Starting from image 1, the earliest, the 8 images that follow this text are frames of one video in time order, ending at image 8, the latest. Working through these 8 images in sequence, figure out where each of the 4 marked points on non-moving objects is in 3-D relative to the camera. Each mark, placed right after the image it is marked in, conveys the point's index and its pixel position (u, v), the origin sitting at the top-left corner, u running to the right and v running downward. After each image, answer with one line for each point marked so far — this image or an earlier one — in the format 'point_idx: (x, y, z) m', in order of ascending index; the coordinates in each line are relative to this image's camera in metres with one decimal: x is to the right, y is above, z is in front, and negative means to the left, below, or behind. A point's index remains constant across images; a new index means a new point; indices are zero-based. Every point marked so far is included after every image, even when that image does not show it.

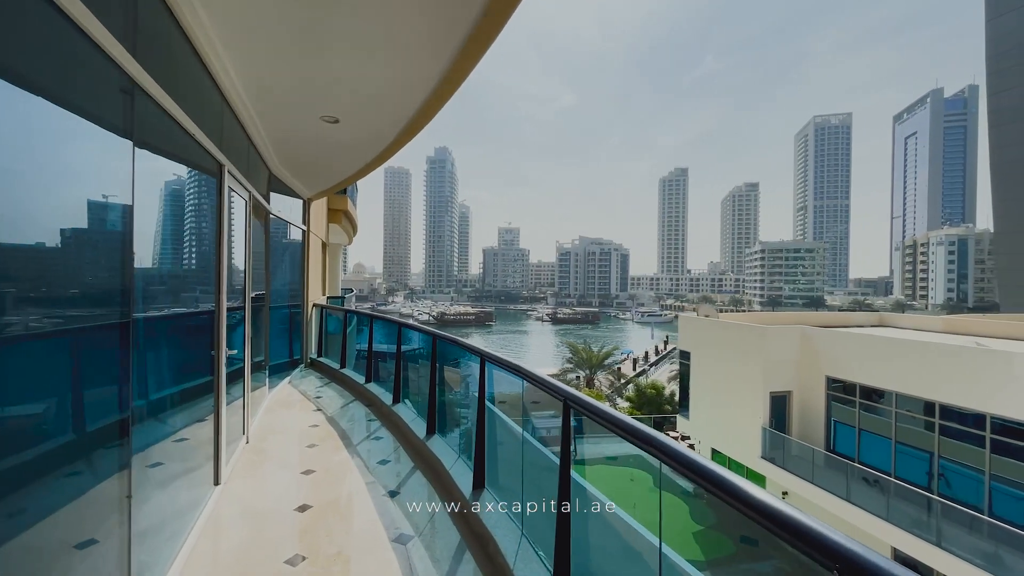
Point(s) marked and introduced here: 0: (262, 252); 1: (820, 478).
0: (-3.6, +0.5, +6.2) m
1: (+6.3, -3.9, +9.2) m
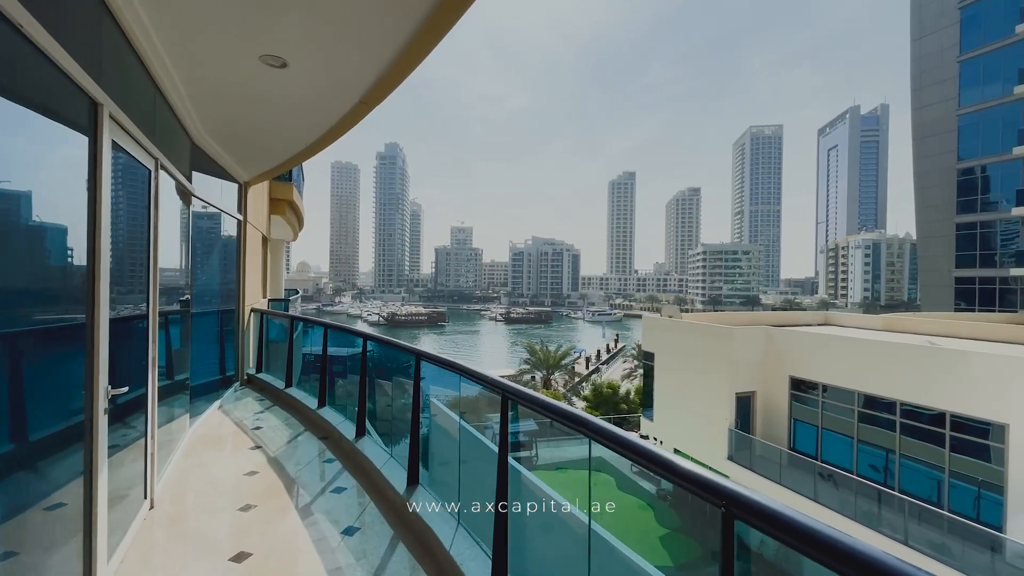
0: (-3.9, +0.4, +5.3) m
1: (+5.6, -4.0, +9.3) m
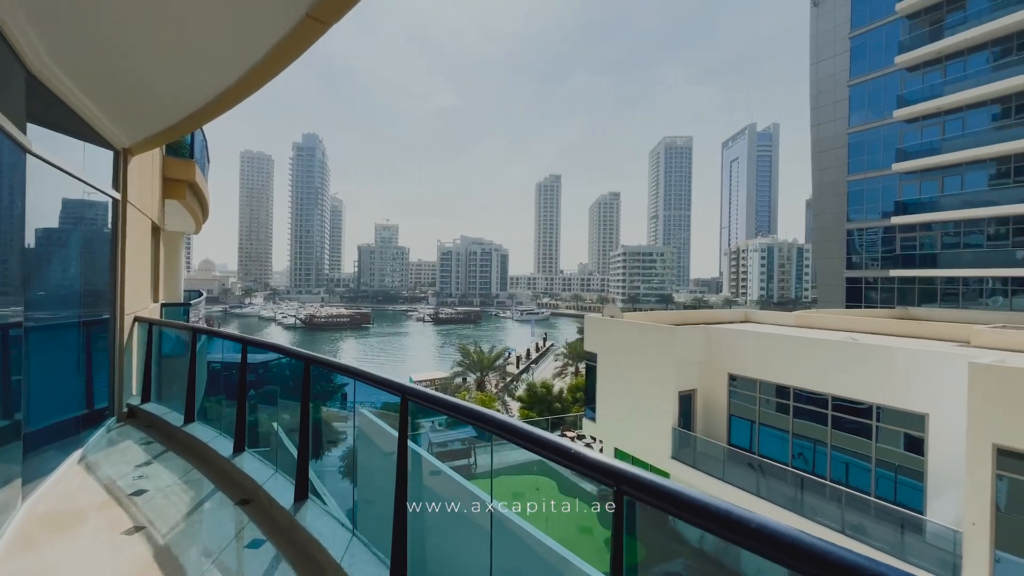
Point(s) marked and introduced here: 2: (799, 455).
0: (-4.3, +0.4, +4.0) m
1: (+4.4, -4.0, +9.6) m
2: (+5.9, -3.4, +8.8) m
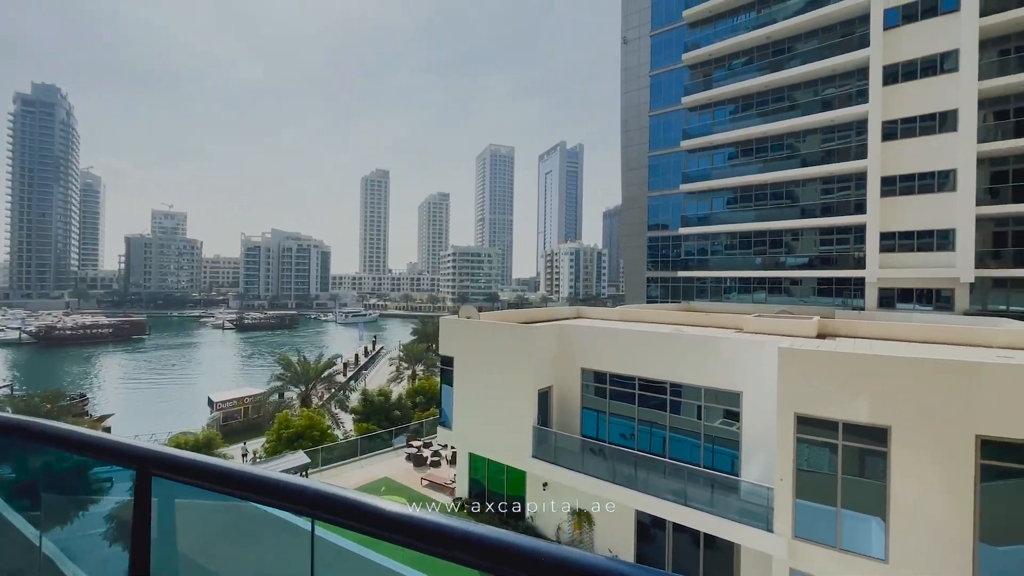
0: (-4.8, +0.4, +1.5) m
1: (+1.2, -4.0, +10.0) m
2: (+2.9, -3.4, +9.8) m
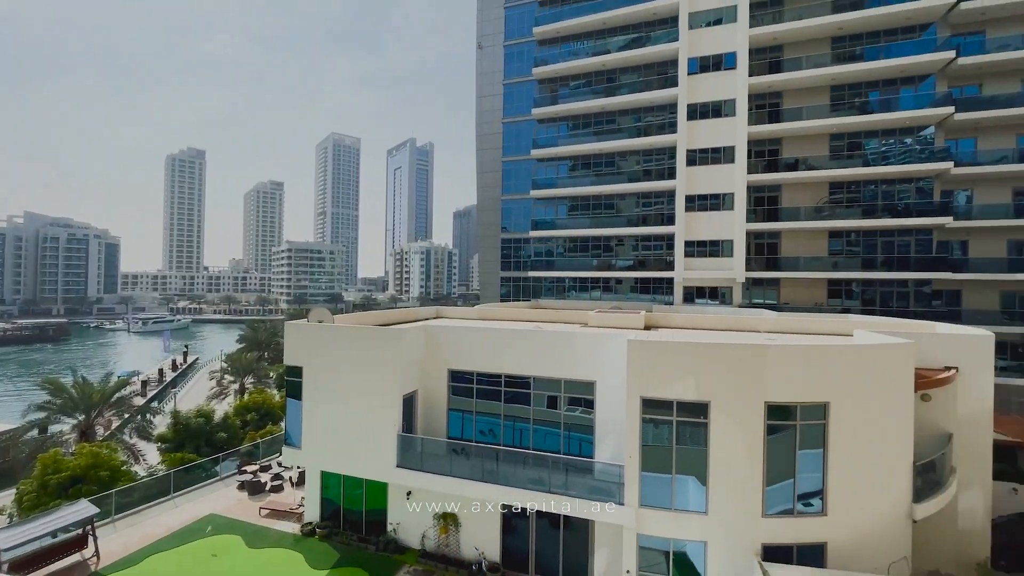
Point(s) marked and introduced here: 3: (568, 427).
0: (-4.7, +0.4, -0.2) m
1: (-1.8, -4.0, +9.7) m
2: (-0.1, -3.4, +10.1) m
3: (+1.2, -3.1, +9.6) m
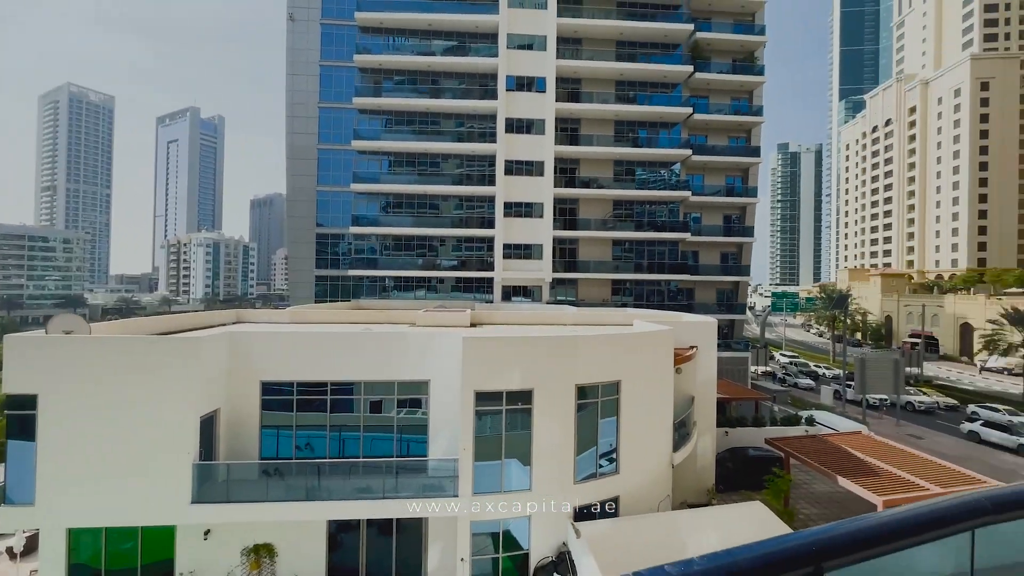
0: (-3.9, +0.3, -1.9) m
1: (-5.2, -4.0, +8.4) m
2: (-3.9, -3.4, +9.4) m
3: (-2.4, -3.1, +9.5) m
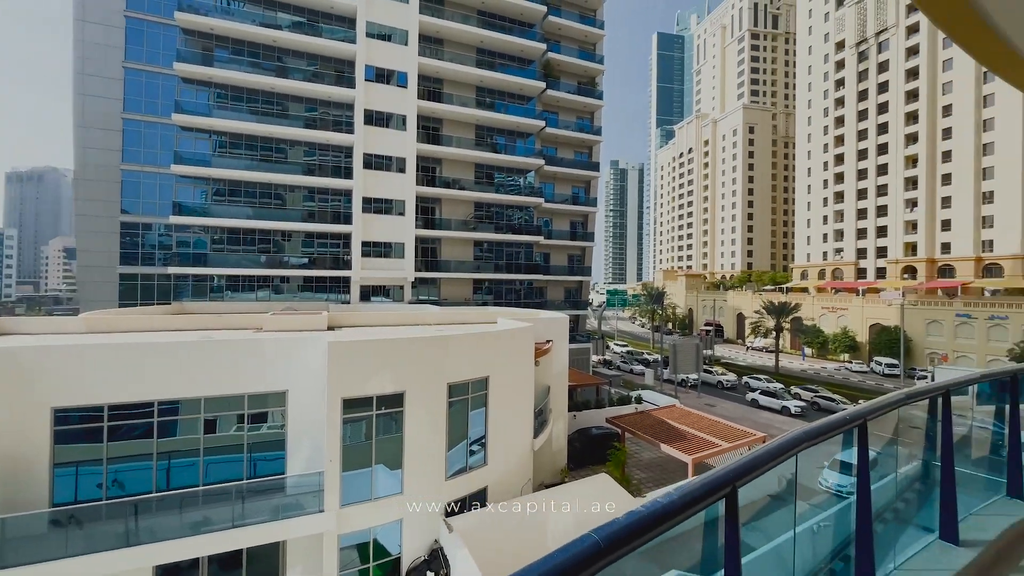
0: (-2.9, +0.3, -2.9) m
1: (-7.4, -4.0, +6.5) m
2: (-6.4, -3.4, +7.9) m
3: (-5.1, -3.1, +8.5) m
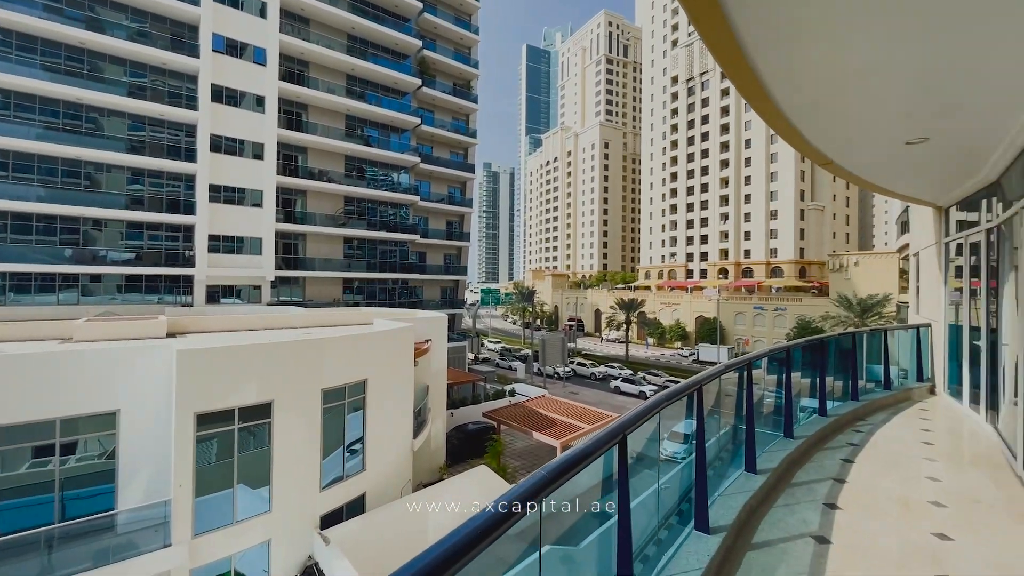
0: (-1.8, +0.2, -3.3) m
1: (-8.8, -4.0, +4.4) m
2: (-8.2, -3.4, +6.0) m
3: (-7.1, -3.1, +6.9) m
